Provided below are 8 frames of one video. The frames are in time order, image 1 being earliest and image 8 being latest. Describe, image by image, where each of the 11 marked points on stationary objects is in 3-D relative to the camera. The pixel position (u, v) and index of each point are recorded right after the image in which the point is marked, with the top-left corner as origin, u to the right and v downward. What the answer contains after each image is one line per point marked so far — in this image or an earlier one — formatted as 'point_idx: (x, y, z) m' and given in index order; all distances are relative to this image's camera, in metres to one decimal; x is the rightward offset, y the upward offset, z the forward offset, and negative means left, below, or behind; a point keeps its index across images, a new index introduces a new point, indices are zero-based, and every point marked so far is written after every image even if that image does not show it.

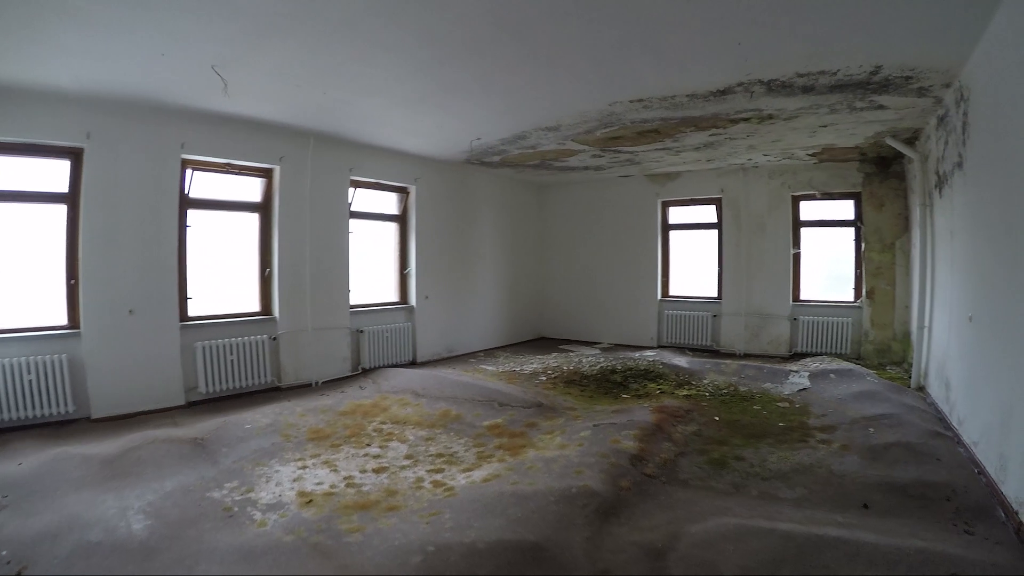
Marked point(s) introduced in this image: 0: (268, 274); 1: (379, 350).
0: (-2.4, +0.1, +5.2) m
1: (-1.4, -0.7, +5.7) m
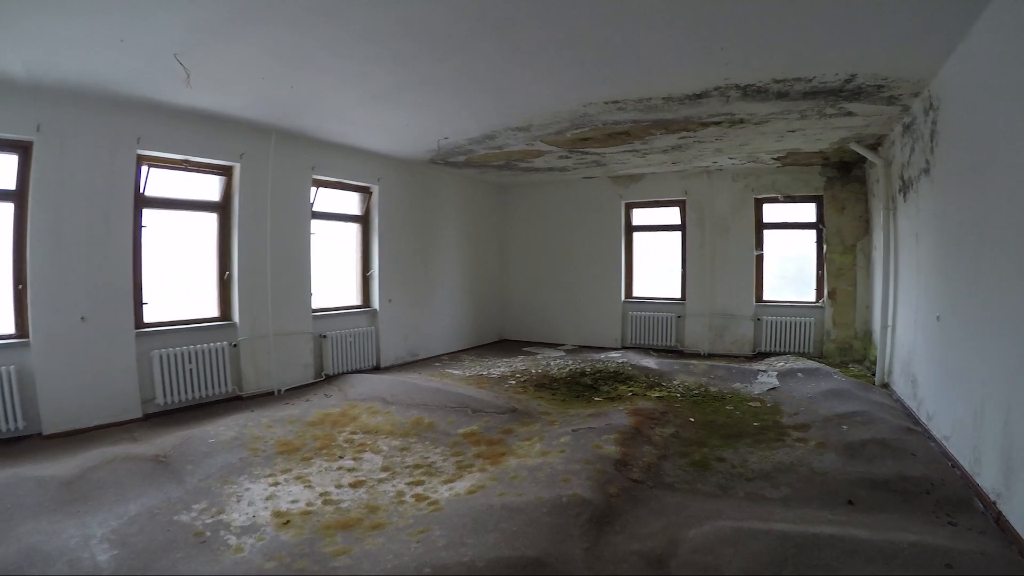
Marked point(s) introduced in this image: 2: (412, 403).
0: (-2.7, +0.1, +4.8) m
1: (-1.8, -0.7, +5.4) m
2: (-0.9, -1.1, +4.3) m
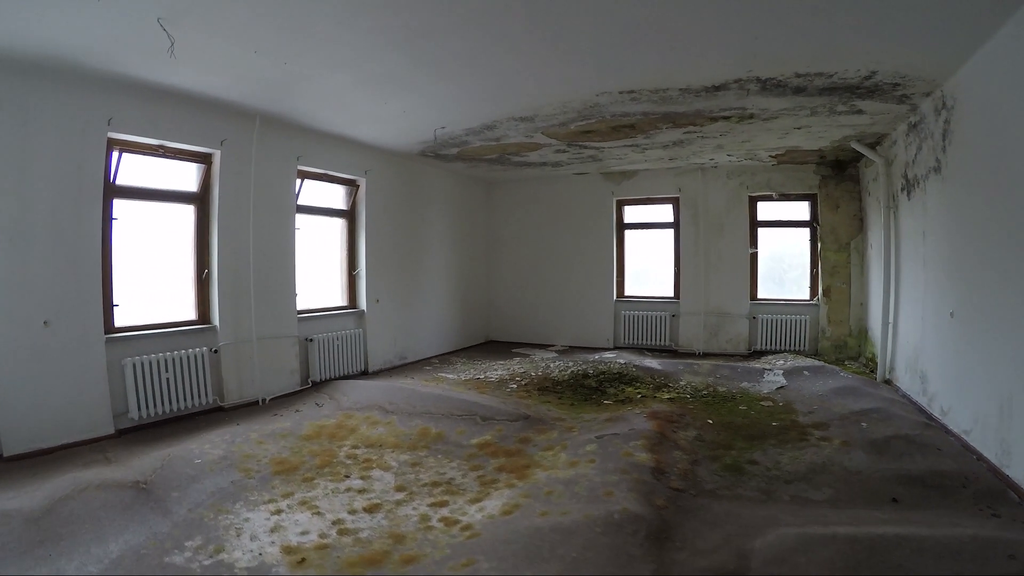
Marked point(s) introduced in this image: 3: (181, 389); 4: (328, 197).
0: (-2.7, +0.1, +4.2) m
1: (-1.8, -0.7, +4.9) m
2: (-0.8, -1.1, +4.0) m
3: (-2.7, -0.8, +3.9) m
4: (-1.9, +1.0, +5.0) m
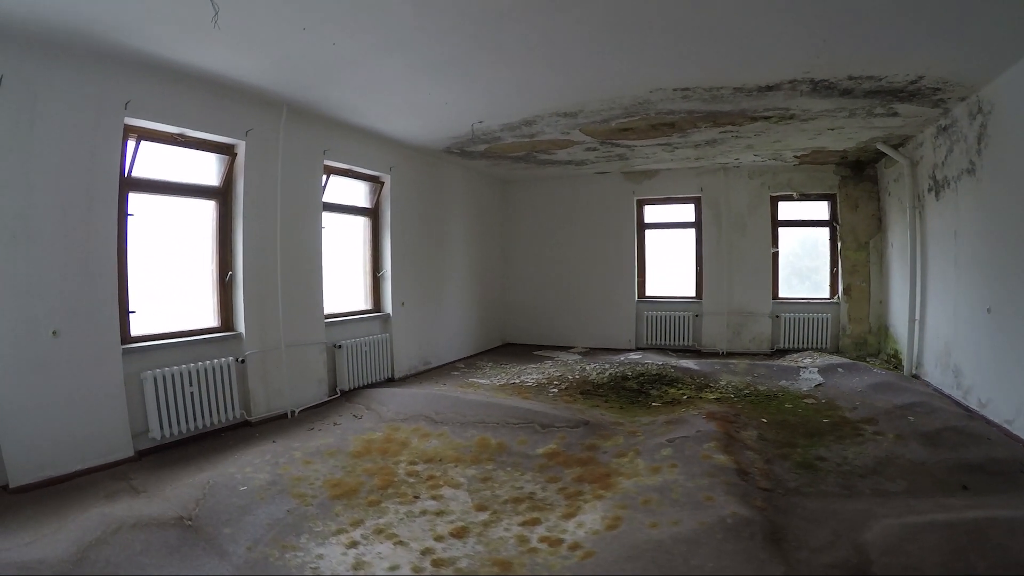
0: (-2.3, +0.1, +3.9) m
1: (-1.5, -0.8, +4.6) m
2: (-0.4, -1.1, +3.8) m
3: (-2.3, -0.9, +3.6) m
4: (-1.6, +0.9, +4.7) m
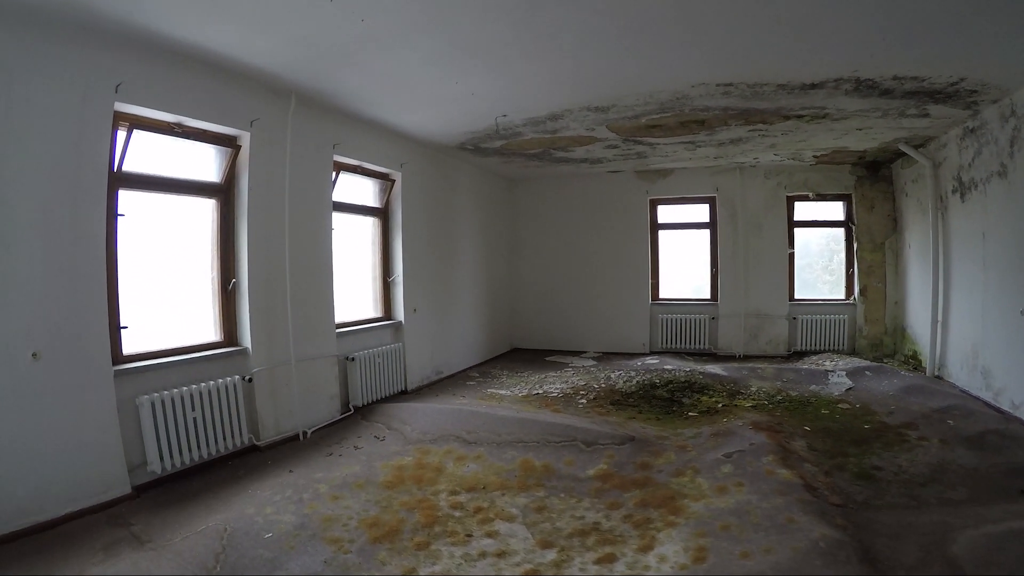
0: (-2.0, 0.0, +3.5) m
1: (-1.3, -0.8, +4.2) m
2: (-0.1, -1.1, +3.5) m
3: (-2.0, -0.9, +3.1) m
4: (-1.4, +0.9, +4.3) m
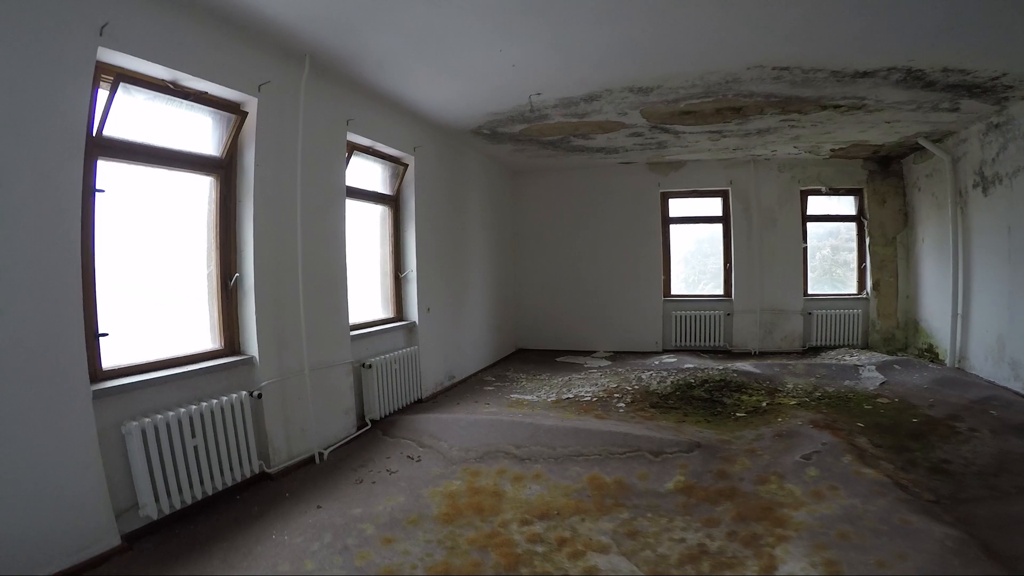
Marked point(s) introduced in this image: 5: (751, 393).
0: (-1.7, 0.0, +2.9) m
1: (-1.0, -0.8, +3.7) m
2: (+0.3, -1.1, +3.1) m
3: (-1.6, -0.9, +2.6) m
4: (-1.1, +0.9, +3.8) m
5: (+2.1, -0.9, +4.1) m
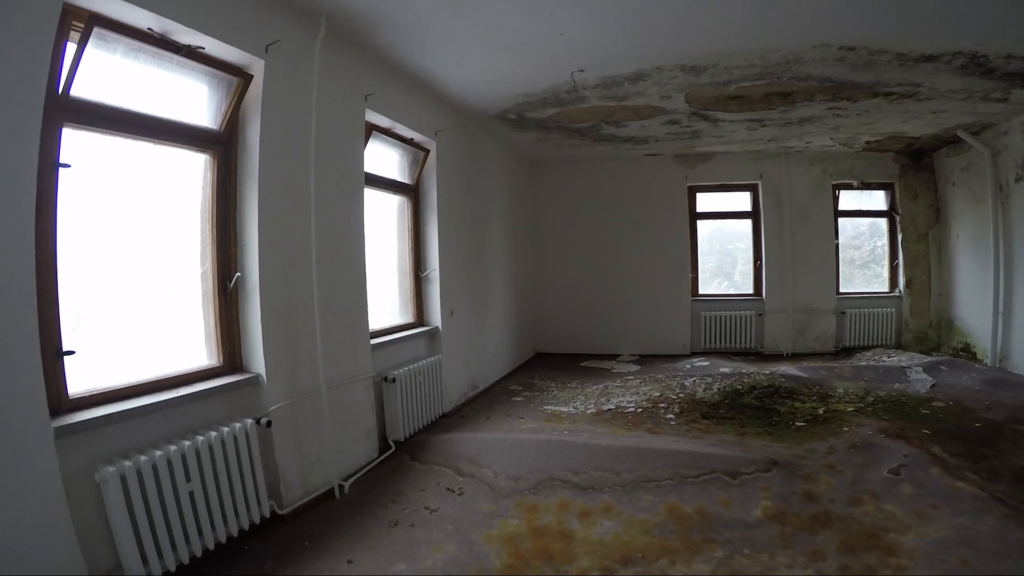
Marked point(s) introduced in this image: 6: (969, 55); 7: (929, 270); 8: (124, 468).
0: (-1.3, 0.0, +2.4) m
1: (-0.7, -0.8, +3.3) m
2: (+0.6, -1.1, +2.7) m
3: (-1.2, -0.9, +2.1) m
4: (-0.8, +0.9, +3.4) m
5: (+2.3, -0.9, +3.8) m
6: (+3.2, +1.6, +3.2) m
7: (+4.4, +0.2, +5.0) m
8: (-1.4, -0.7, +1.8) m
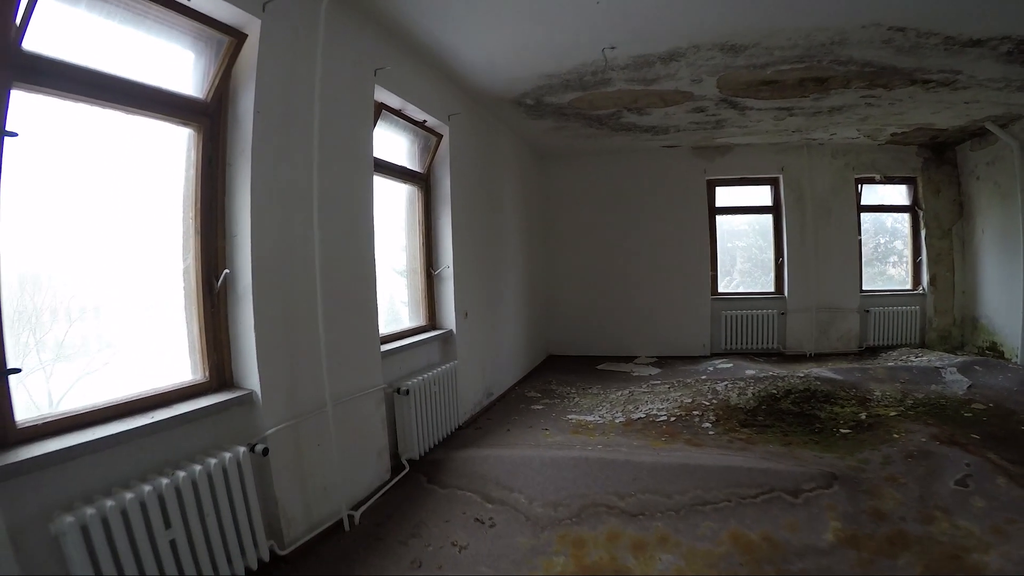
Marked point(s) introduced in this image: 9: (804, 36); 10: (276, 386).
0: (-1.1, 0.0, +2.0) m
1: (-0.5, -0.8, +2.9) m
2: (+0.8, -1.1, +2.4) m
3: (-1.0, -0.9, +1.7) m
4: (-0.7, +0.9, +3.0) m
5: (+2.5, -0.9, +3.6) m
6: (+3.3, +1.7, +3.0) m
7: (+4.5, +0.2, +4.9) m
8: (-1.2, -0.7, +1.4) m
9: (+1.8, +1.6, +3.0) m
10: (-0.9, -0.4, +2.1) m
